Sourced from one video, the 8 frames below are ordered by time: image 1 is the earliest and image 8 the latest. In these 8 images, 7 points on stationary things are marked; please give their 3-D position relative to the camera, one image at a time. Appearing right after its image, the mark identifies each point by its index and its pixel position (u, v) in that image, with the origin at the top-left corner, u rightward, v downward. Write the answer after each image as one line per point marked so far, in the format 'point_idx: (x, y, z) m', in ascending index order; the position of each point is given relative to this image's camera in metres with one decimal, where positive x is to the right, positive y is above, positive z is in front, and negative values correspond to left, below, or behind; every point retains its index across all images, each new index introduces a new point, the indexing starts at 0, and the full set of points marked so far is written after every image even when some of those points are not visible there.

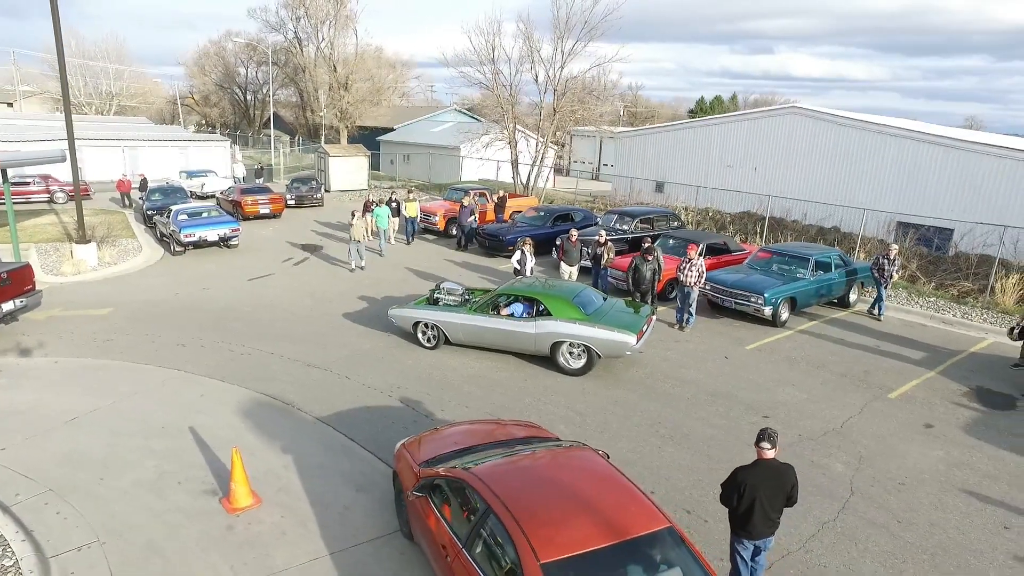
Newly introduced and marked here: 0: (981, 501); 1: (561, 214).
0: (+5.0, -2.3, +6.1) m
1: (+1.4, +2.2, +16.7) m
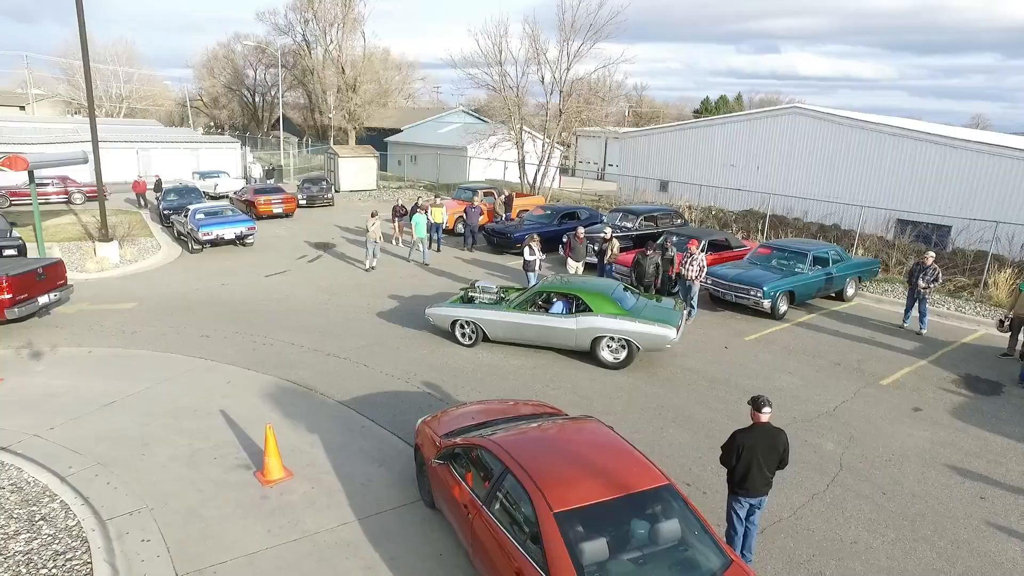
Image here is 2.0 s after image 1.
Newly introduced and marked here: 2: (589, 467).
0: (+5.2, -2.2, +6.5) m
1: (+1.6, +2.3, +17.2) m
2: (+0.6, -1.4, +4.4) m
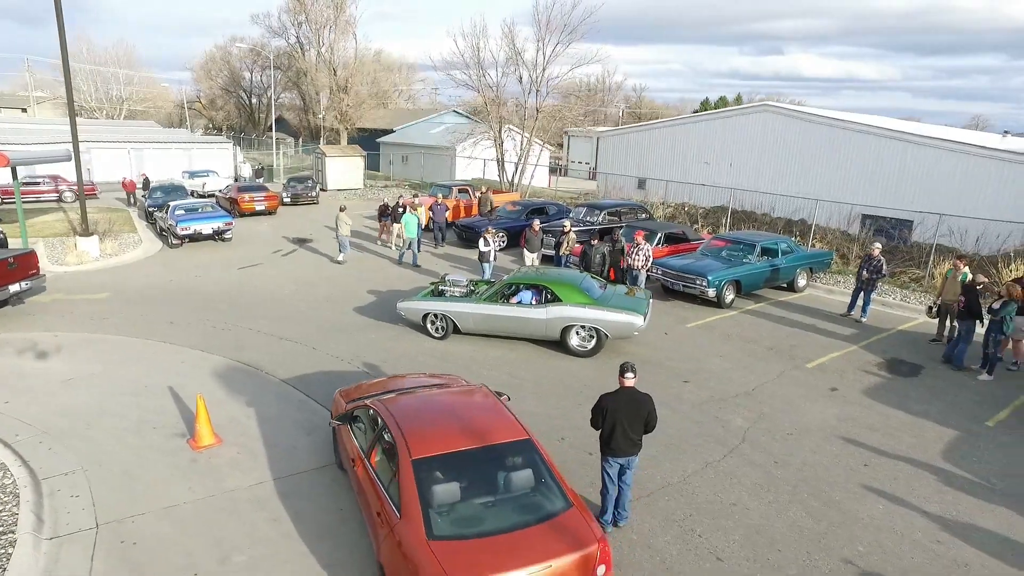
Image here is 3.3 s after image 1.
0: (+4.2, -1.9, +6.9) m
1: (+0.7, +2.5, +17.6) m
2: (-0.5, -1.1, +4.8) m
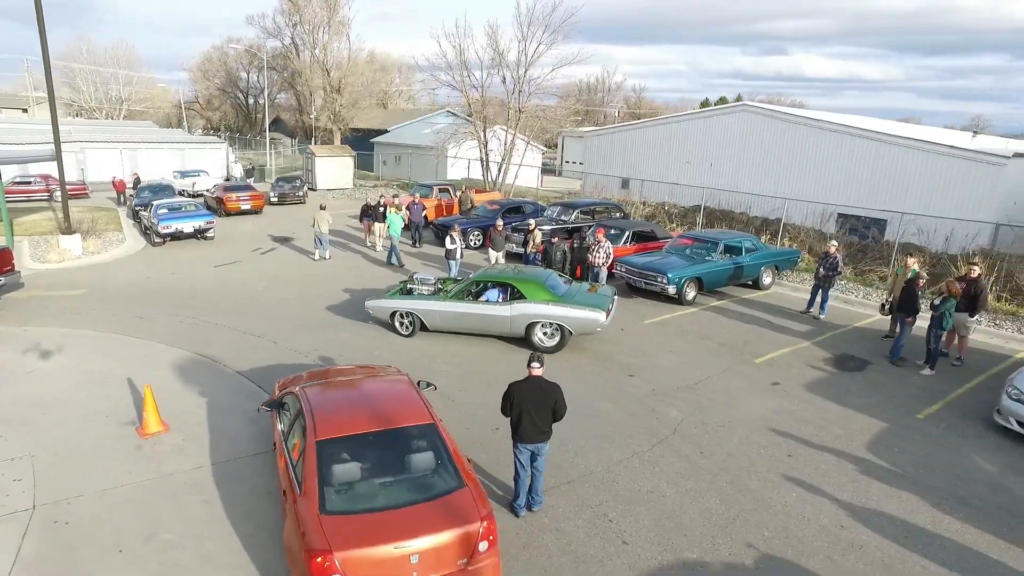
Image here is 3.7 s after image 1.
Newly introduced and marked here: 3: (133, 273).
0: (+3.4, -1.9, +7.2) m
1: (0.0, +2.5, +17.8) m
2: (-1.3, -1.1, +5.1) m
3: (-10.2, +0.4, +15.4) m
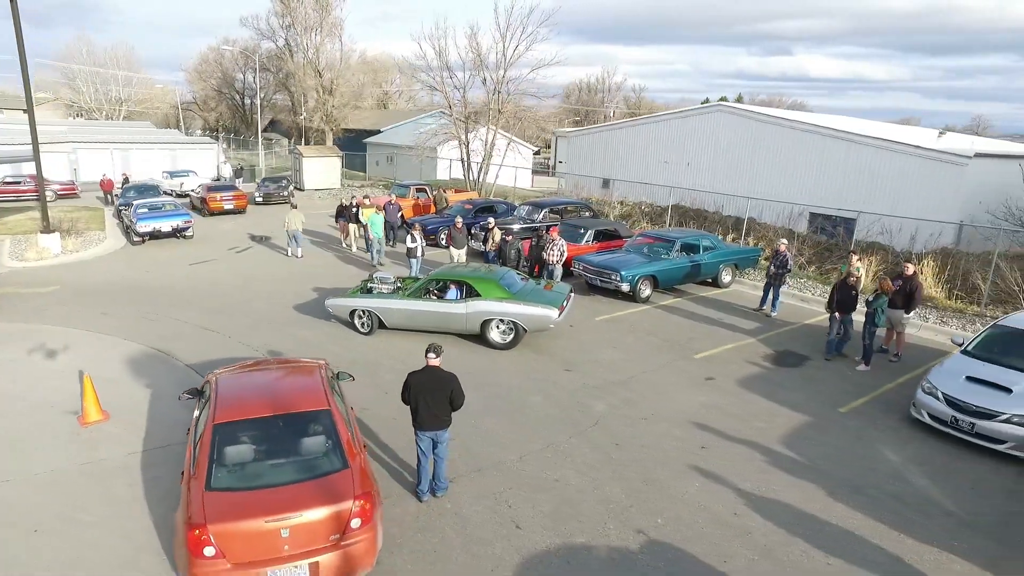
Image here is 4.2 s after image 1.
0: (+2.4, -1.8, +7.4) m
1: (-0.9, +2.6, +18.1) m
2: (-2.2, -1.0, +5.3) m
3: (-11.1, +0.5, +15.7) m
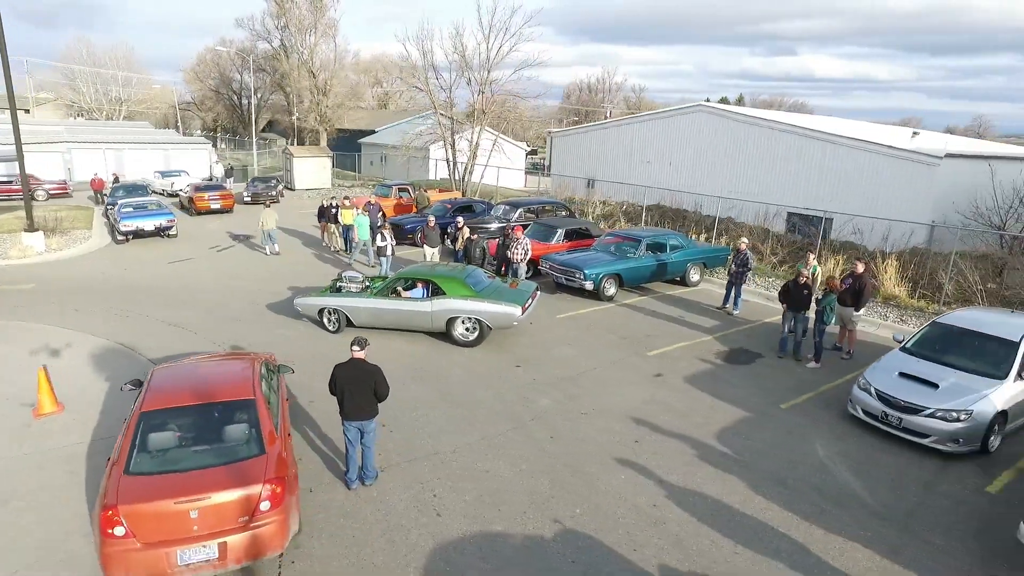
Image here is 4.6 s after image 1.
0: (+1.7, -1.8, +7.6) m
1: (-1.6, +2.6, +18.3) m
2: (-3.0, -1.0, +5.6) m
3: (-11.9, +0.5, +16.0) m
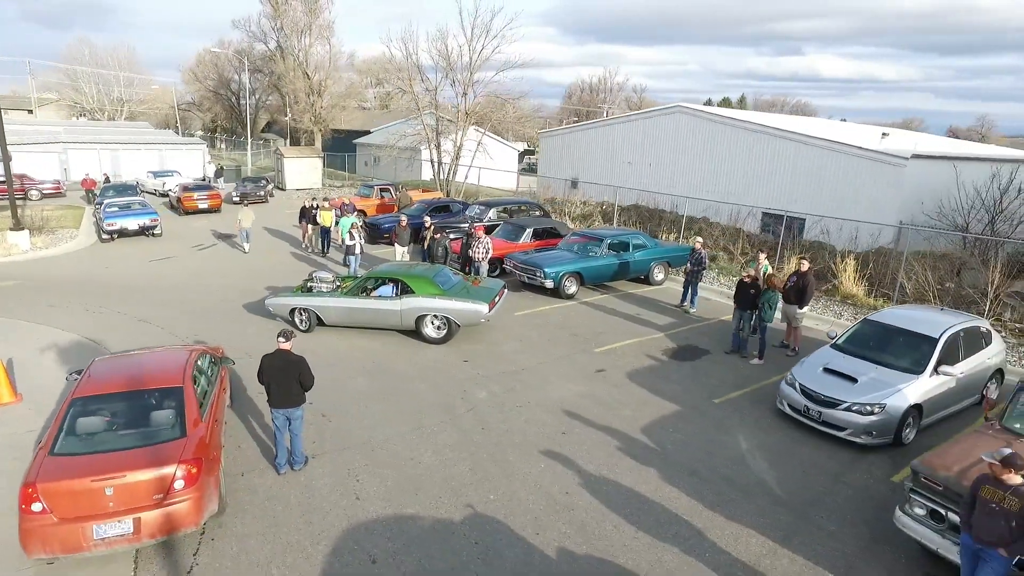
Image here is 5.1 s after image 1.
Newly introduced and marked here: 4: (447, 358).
0: (+0.8, -1.7, +7.9) m
1: (-2.4, +2.7, +18.6) m
2: (-3.9, -0.9, +5.9) m
3: (-12.7, +0.6, +16.4) m
4: (-1.1, -1.2, +9.8) m
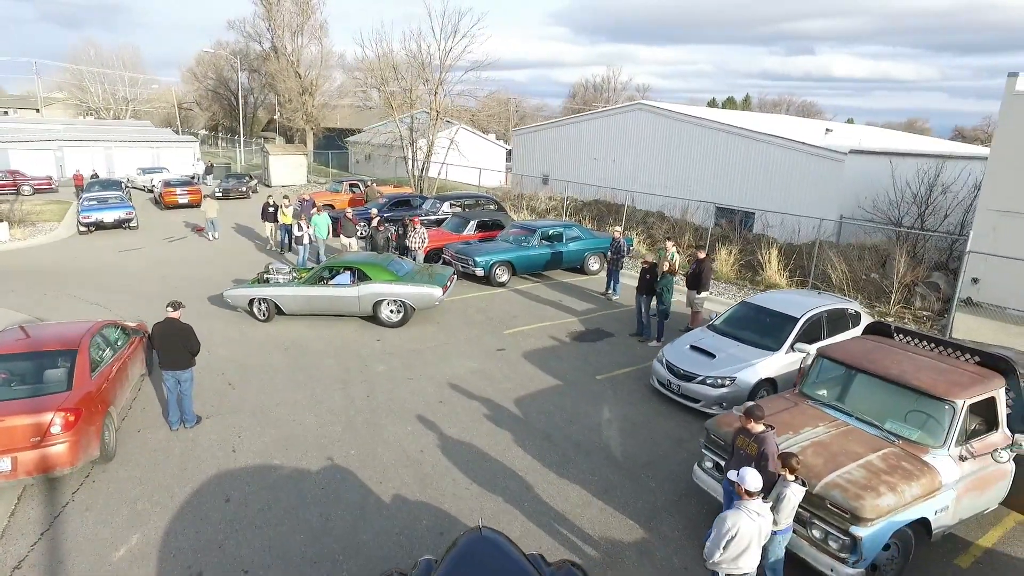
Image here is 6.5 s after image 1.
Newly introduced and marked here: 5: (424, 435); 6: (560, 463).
0: (-0.8, -1.5, +8.6) m
1: (-3.8, +3.0, +19.4) m
2: (-5.5, -0.6, +6.6) m
3: (-14.1, +0.9, +17.3) m
4: (-2.7, -0.9, +10.5) m
5: (-1.1, -1.9, +7.2) m
6: (+0.6, -2.1, +6.8) m
